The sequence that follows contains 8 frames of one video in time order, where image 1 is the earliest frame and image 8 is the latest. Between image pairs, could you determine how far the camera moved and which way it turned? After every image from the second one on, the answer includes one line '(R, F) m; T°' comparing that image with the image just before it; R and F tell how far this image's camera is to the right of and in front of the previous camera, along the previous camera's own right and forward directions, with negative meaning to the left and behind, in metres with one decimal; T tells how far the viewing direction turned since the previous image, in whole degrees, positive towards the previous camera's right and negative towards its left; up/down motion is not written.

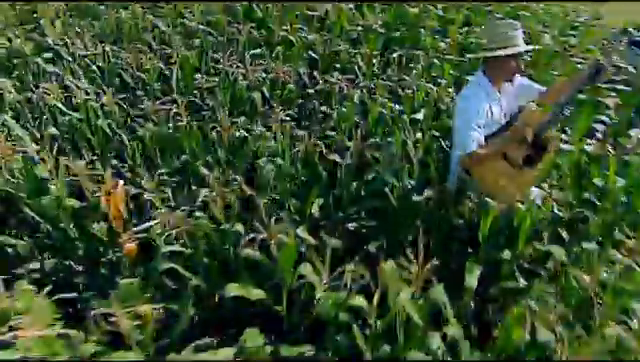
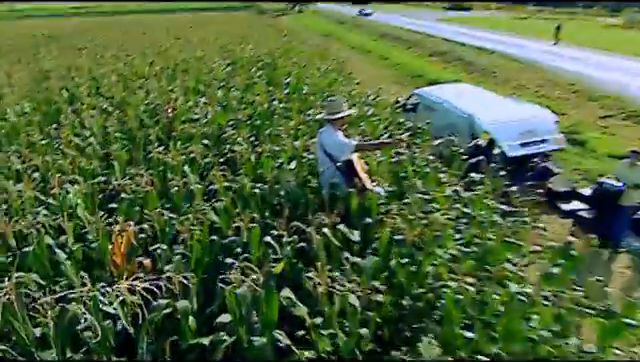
(-1.0, -1.6) m; +21°
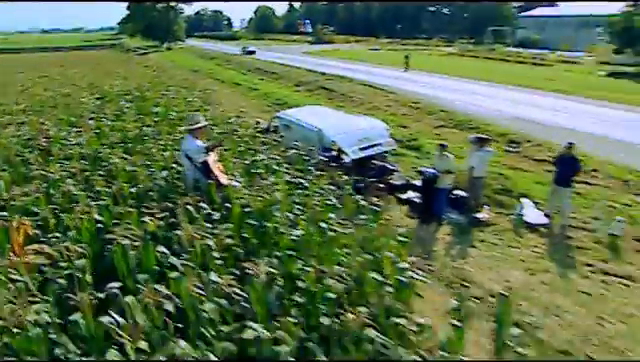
(+0.2, -1.6) m; +14°
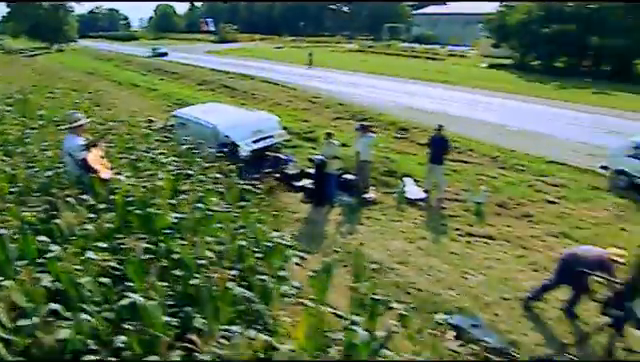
(+0.5, -0.8) m; +10°
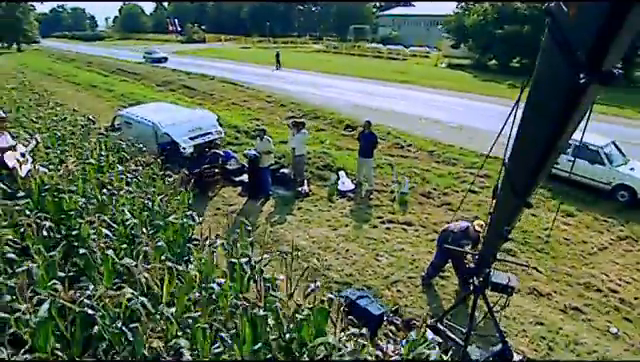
(+1.3, -0.9) m; +3°
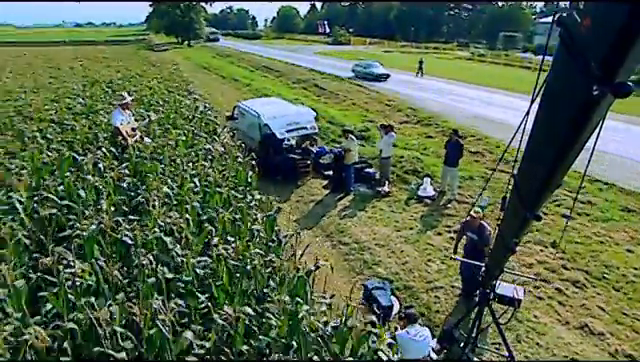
(+2.0, -0.6) m; -17°
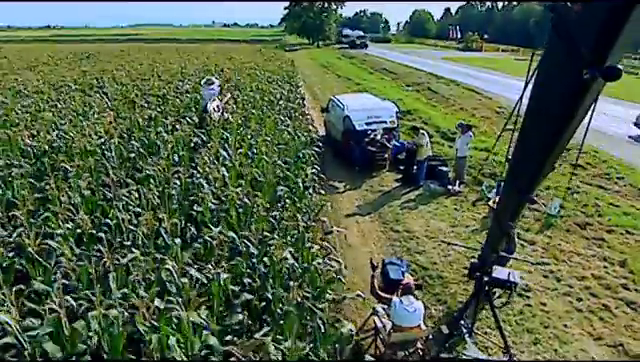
(+2.1, -0.7) m; -16°
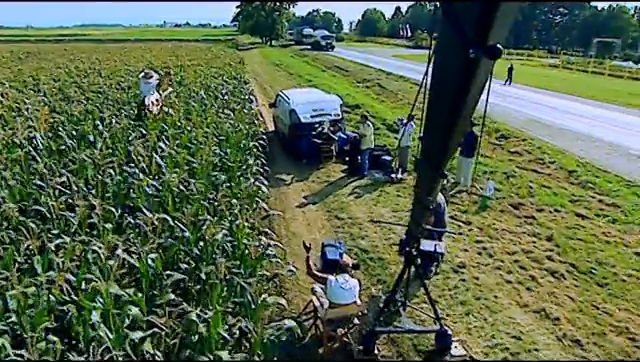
(+0.5, -0.3) m; +5°
